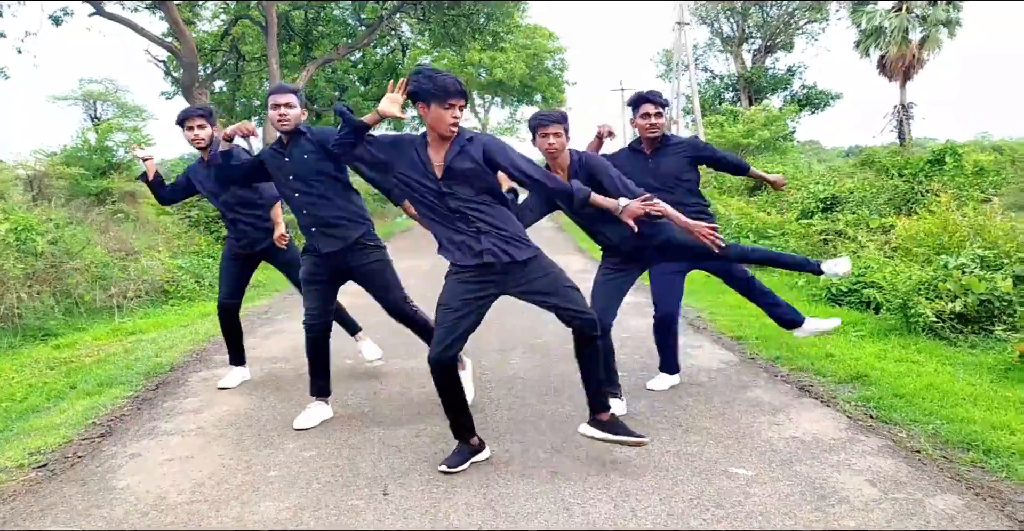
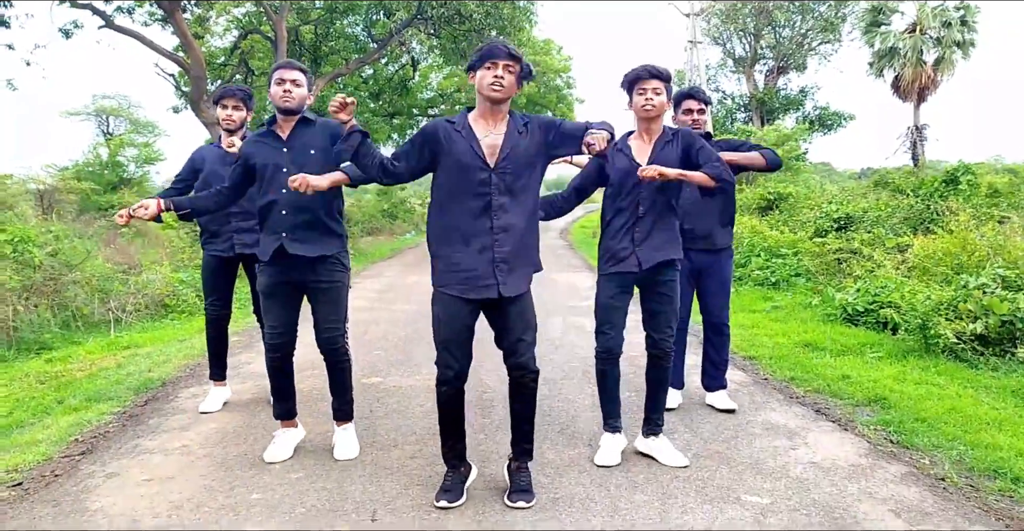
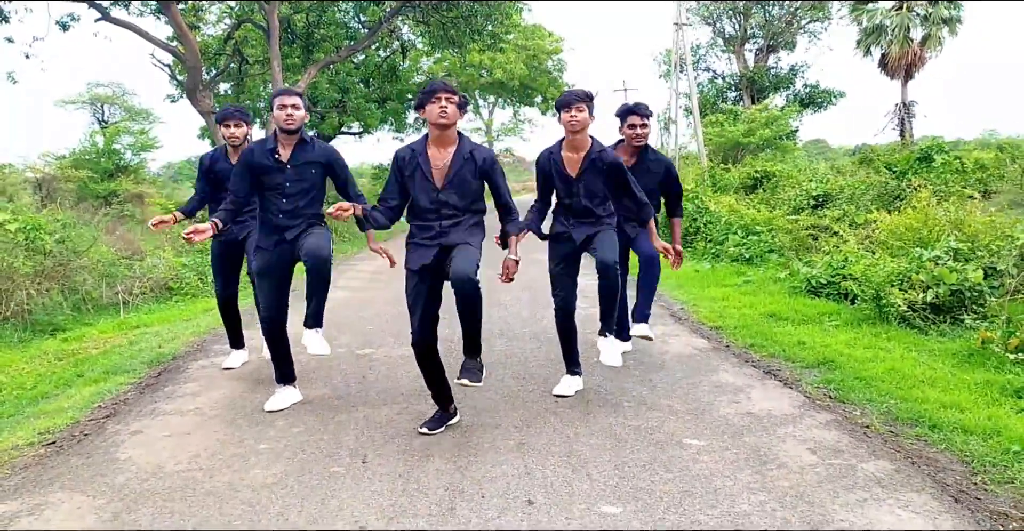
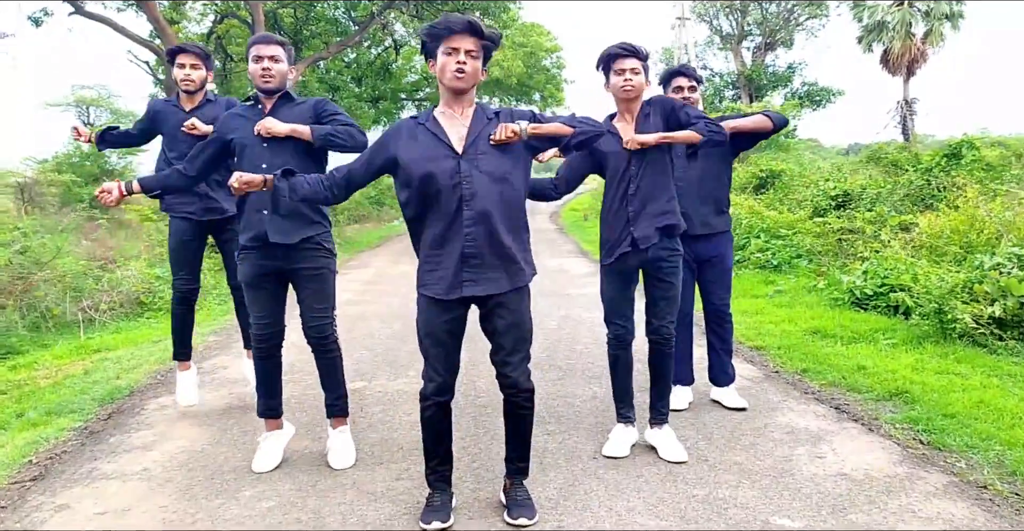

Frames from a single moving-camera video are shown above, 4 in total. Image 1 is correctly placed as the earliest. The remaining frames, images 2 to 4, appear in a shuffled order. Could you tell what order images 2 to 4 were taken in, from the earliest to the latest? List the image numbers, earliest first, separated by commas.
4, 3, 2
